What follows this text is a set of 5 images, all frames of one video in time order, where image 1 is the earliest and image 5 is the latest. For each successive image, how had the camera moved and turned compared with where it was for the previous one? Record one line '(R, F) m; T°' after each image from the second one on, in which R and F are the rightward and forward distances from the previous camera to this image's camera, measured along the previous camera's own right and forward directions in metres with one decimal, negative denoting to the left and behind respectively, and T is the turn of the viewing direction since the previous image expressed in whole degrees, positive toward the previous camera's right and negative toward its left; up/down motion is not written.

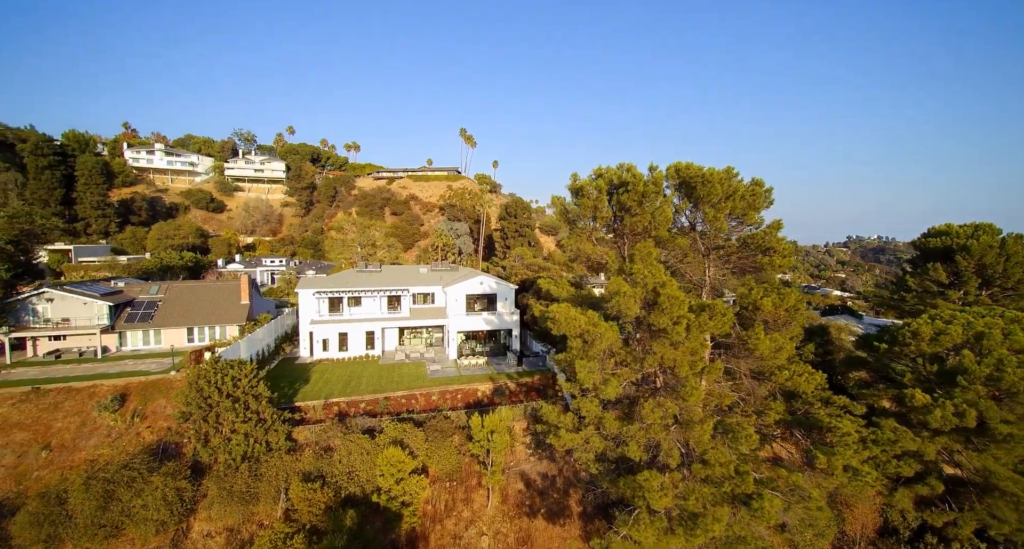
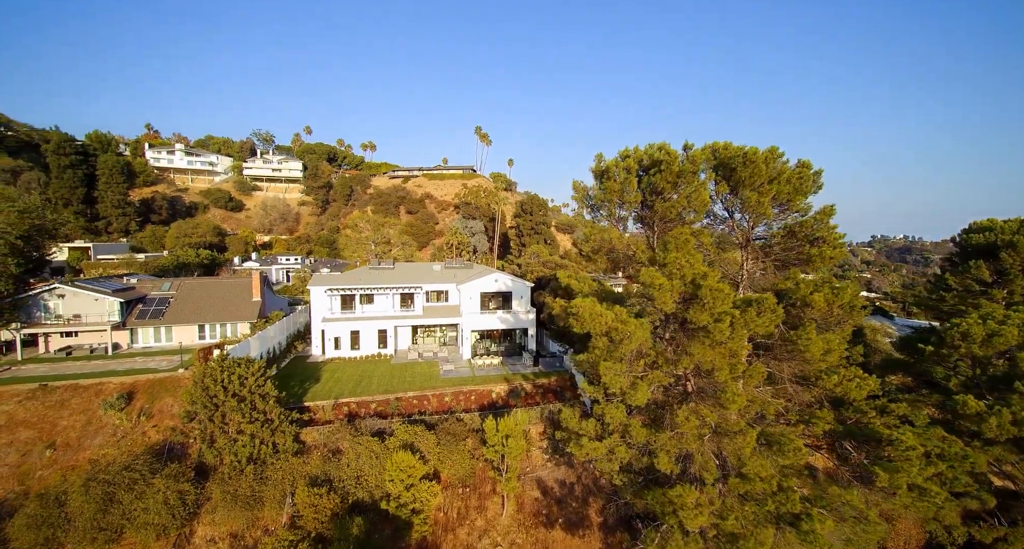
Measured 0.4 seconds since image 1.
(-0.1, +1.5) m; -2°
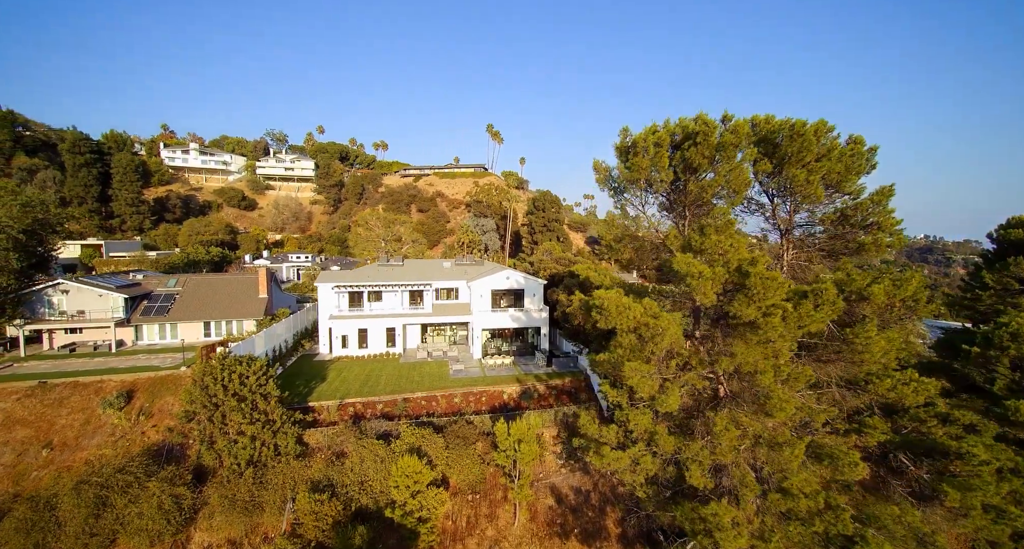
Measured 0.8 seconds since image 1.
(-0.1, +1.5) m; -1°
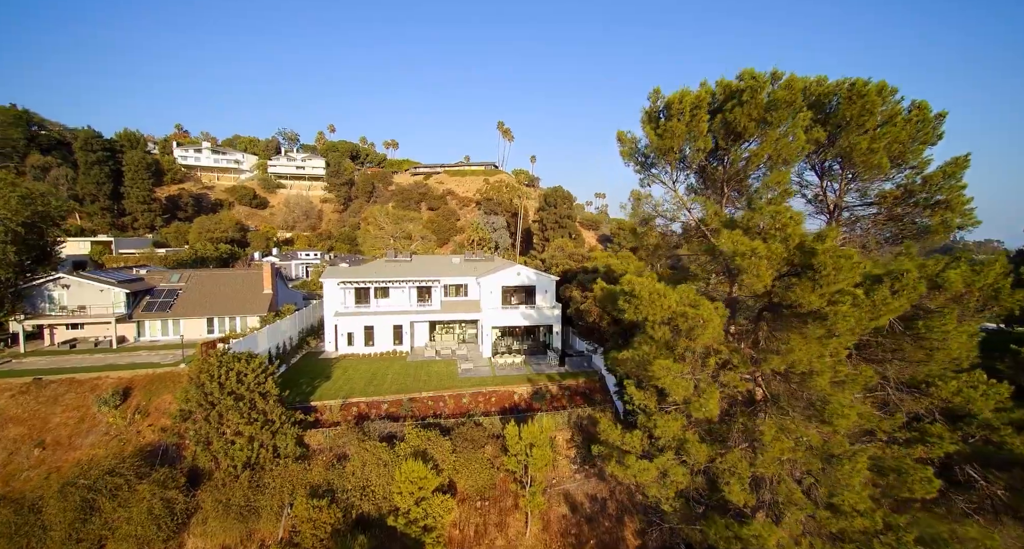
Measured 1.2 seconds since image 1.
(-0.1, +1.6) m; -1°
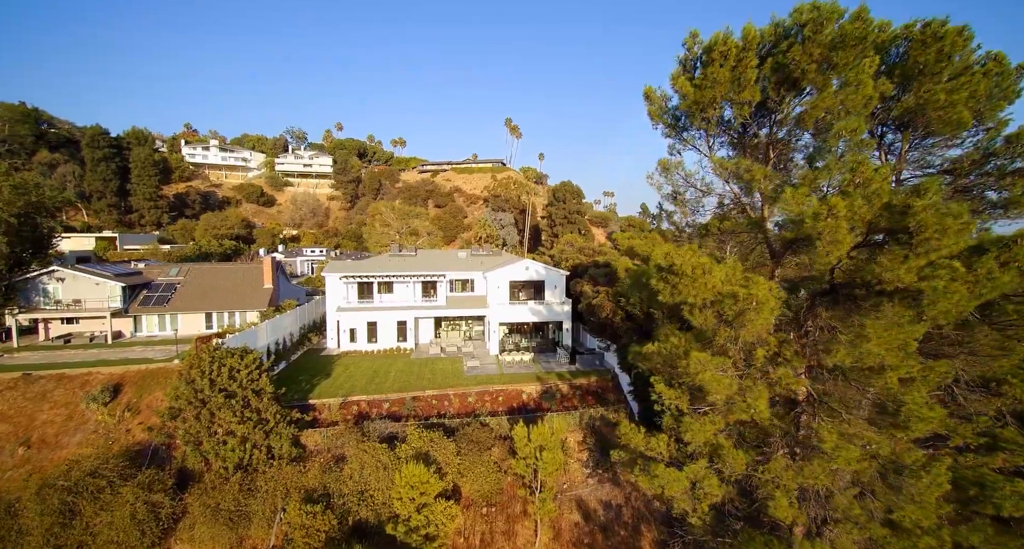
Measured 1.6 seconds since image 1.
(-0.1, +1.6) m; -1°
